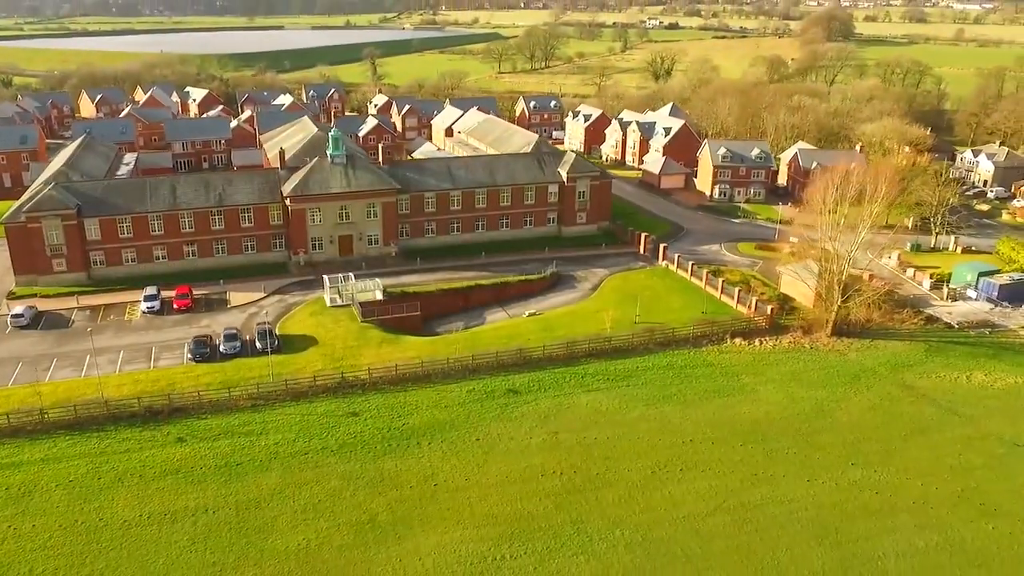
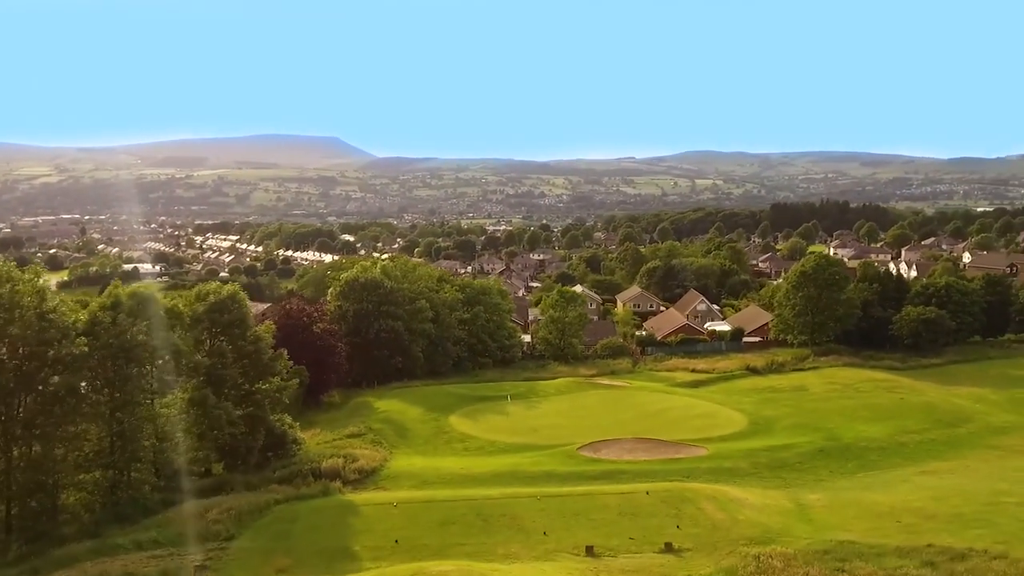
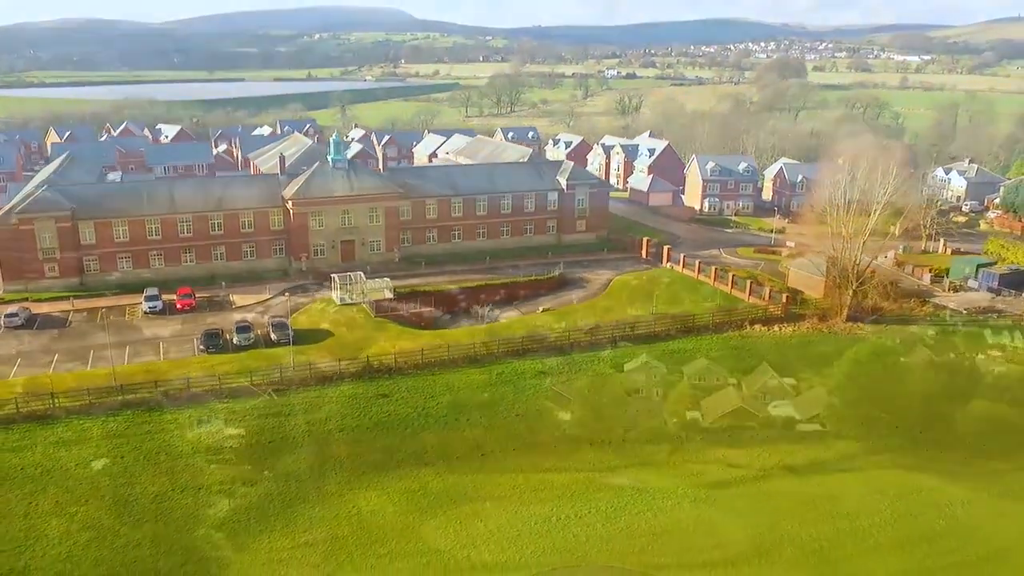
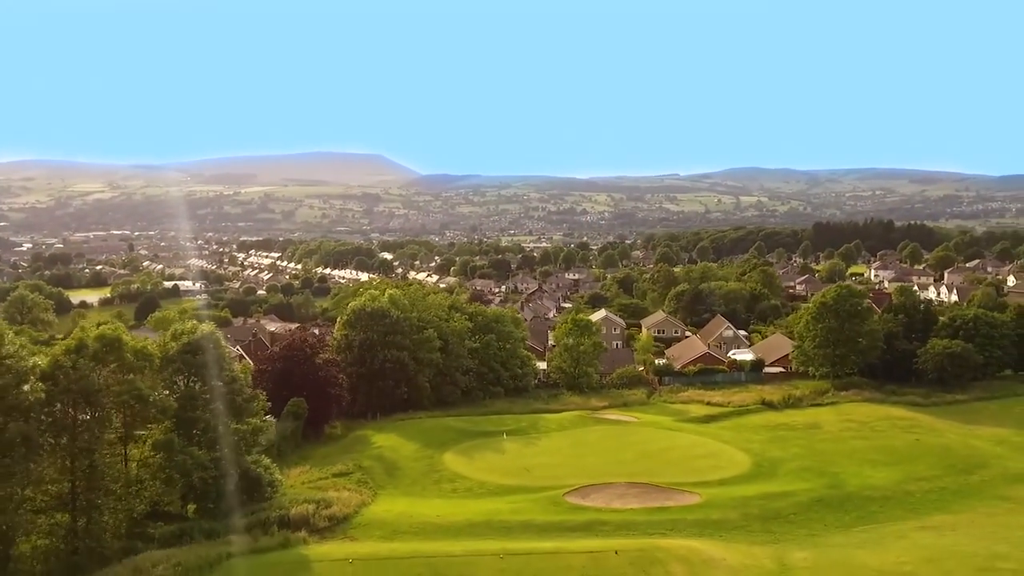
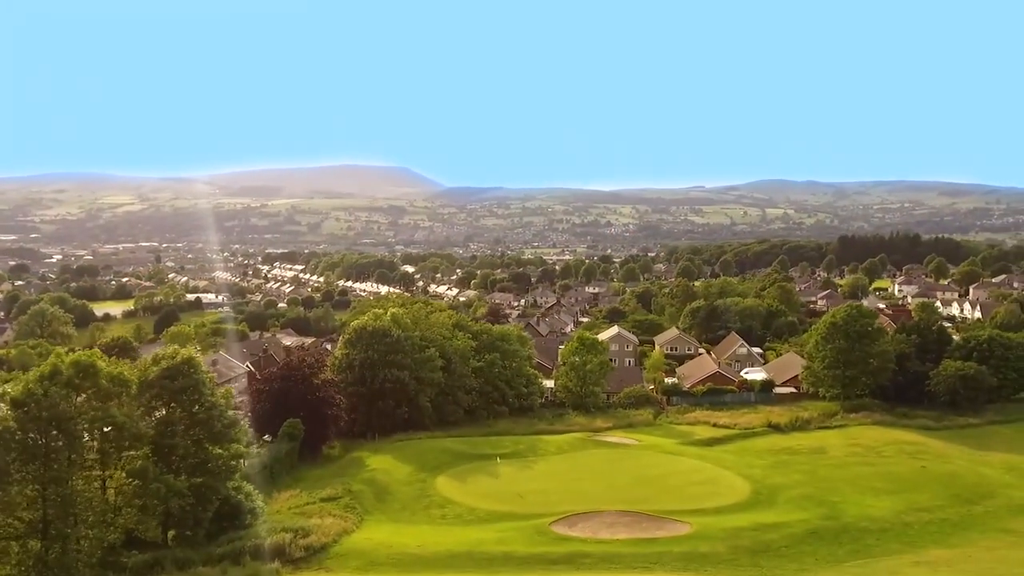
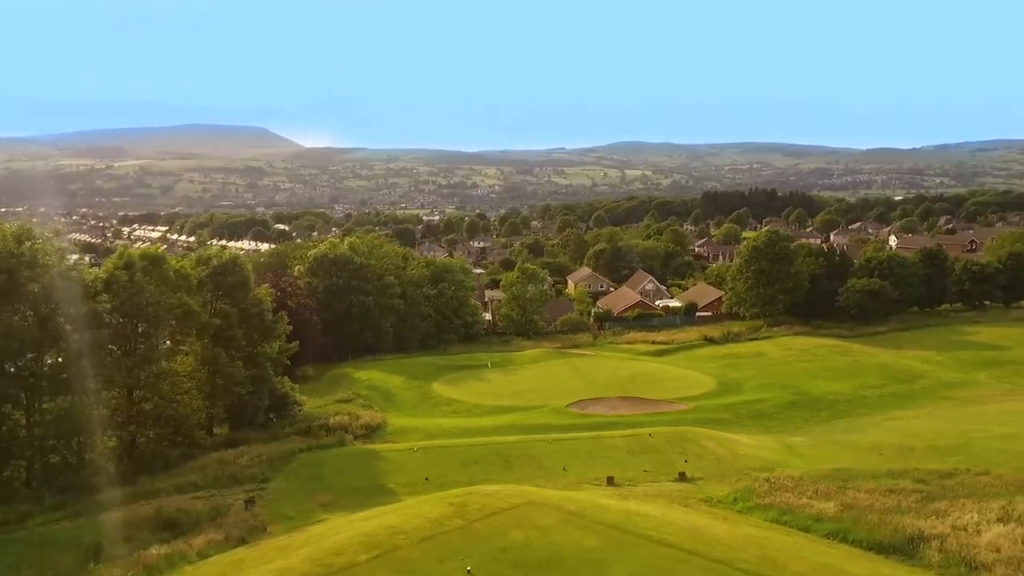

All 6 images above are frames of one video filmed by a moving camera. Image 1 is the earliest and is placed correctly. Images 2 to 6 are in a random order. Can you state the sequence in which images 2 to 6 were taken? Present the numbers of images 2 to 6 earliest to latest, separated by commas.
3, 5, 4, 2, 6
